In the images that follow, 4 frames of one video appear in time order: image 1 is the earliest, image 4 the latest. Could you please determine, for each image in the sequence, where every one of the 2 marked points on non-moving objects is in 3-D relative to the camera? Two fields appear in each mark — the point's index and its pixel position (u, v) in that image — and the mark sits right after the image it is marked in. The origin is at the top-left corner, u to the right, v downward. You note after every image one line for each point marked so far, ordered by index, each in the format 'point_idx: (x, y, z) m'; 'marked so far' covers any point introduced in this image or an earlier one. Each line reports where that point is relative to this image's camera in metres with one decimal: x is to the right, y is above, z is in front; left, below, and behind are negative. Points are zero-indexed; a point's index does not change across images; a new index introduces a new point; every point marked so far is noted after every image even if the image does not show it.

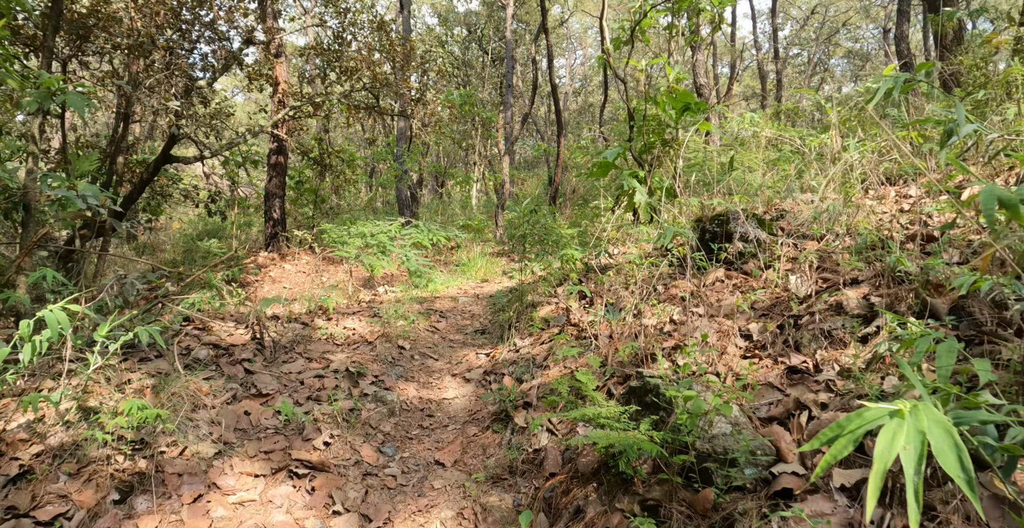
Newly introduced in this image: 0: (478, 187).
0: (-0.8, +1.9, +18.0) m
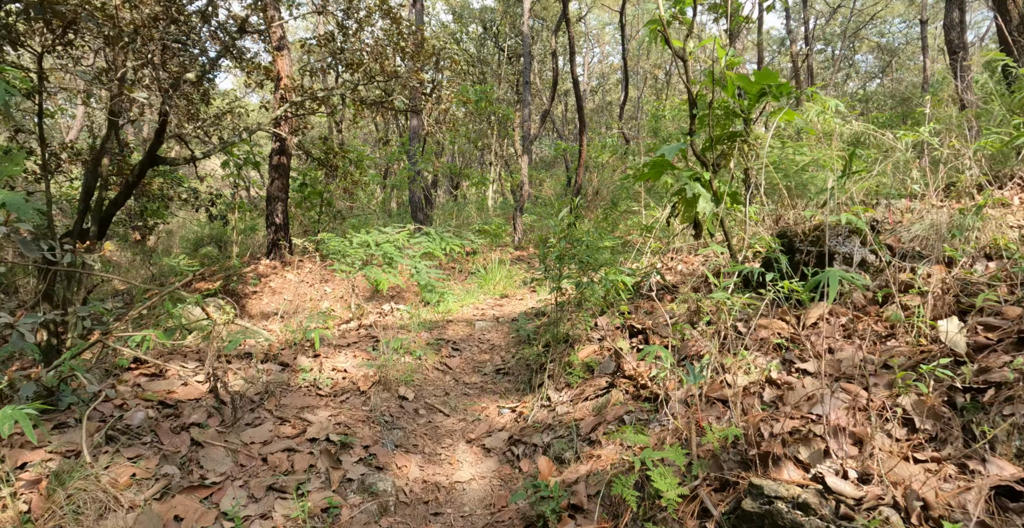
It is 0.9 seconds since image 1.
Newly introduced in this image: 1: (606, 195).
0: (-0.4, +1.8, +17.1) m
1: (+1.9, +1.4, +14.7) m
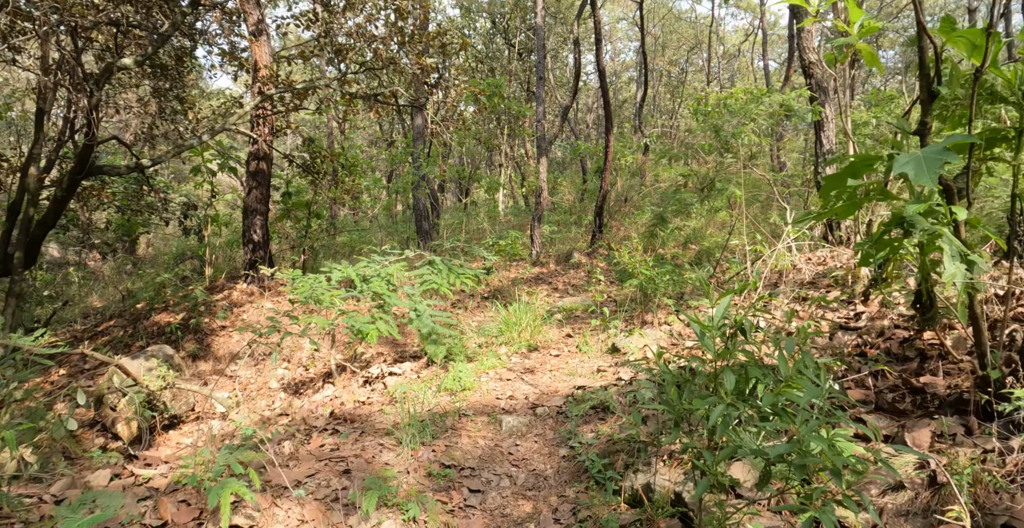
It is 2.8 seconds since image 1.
0: (-0.1, +1.5, +15.5) m
1: (+2.2, +1.1, +13.0) m
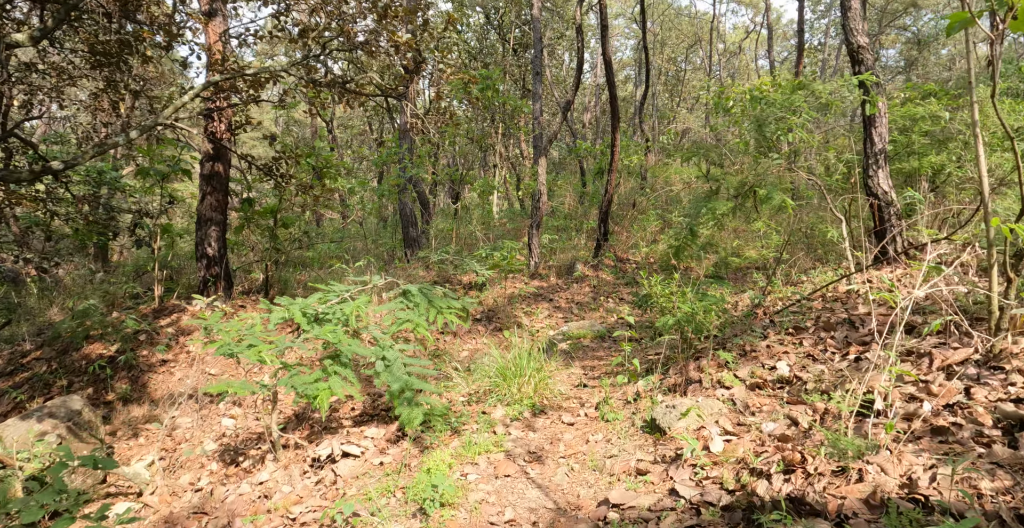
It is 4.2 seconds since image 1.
0: (-0.2, +1.3, +14.3) m
1: (+2.1, +0.9, +11.8) m
